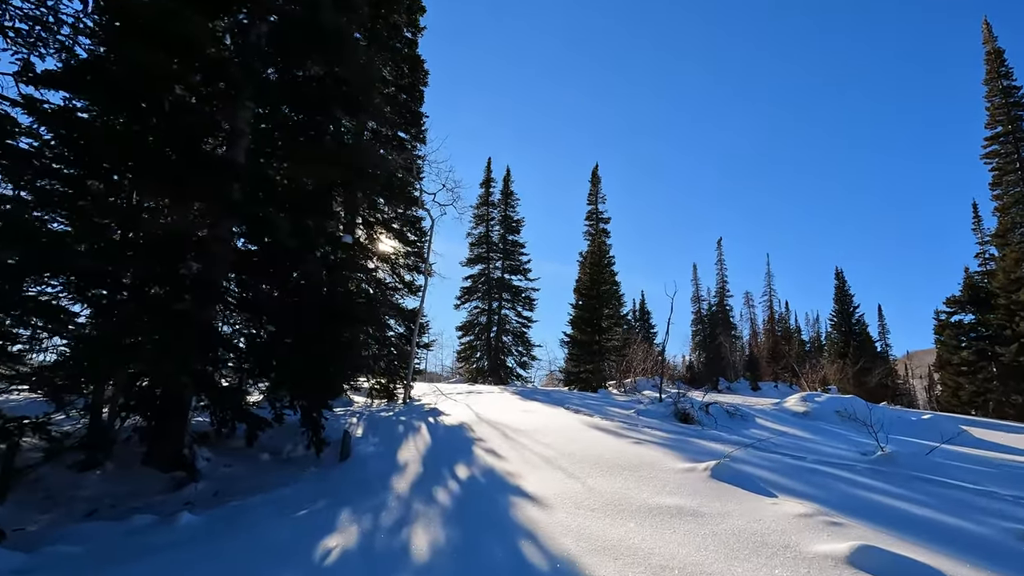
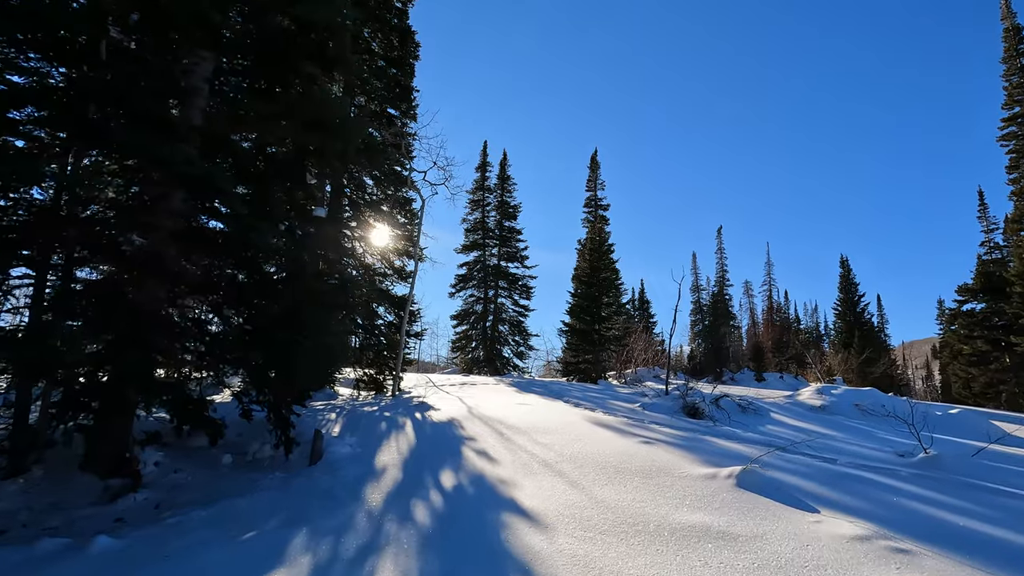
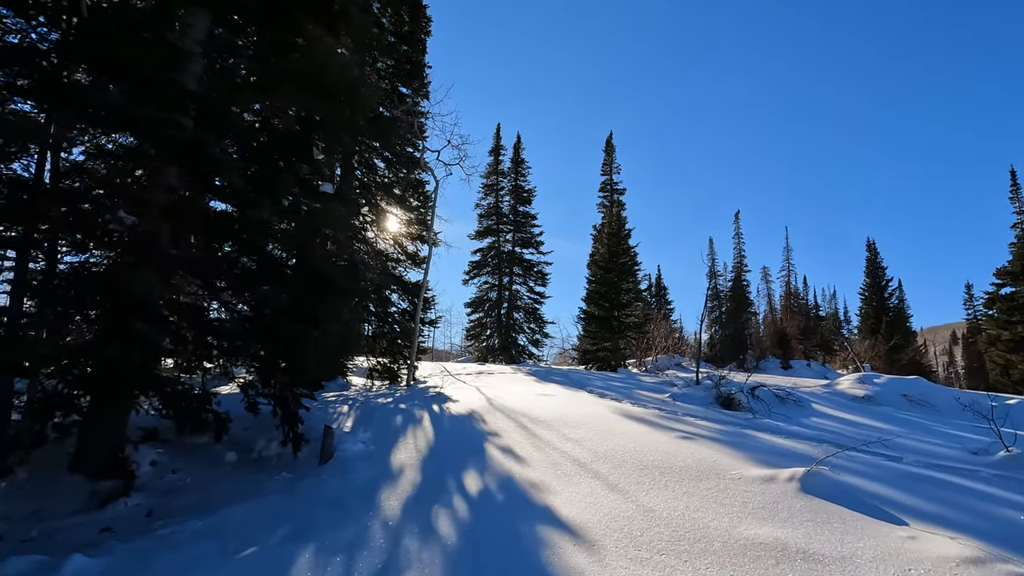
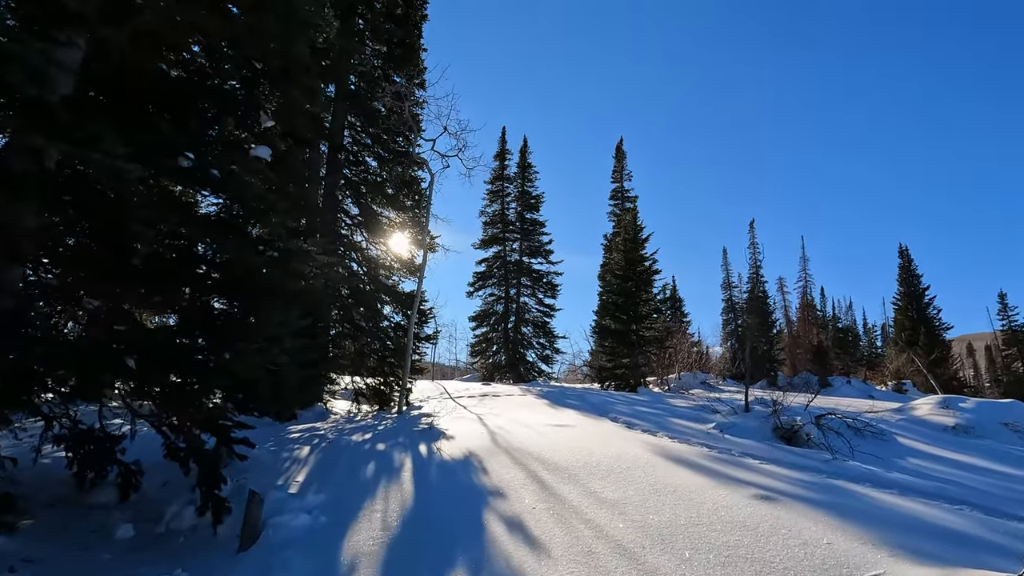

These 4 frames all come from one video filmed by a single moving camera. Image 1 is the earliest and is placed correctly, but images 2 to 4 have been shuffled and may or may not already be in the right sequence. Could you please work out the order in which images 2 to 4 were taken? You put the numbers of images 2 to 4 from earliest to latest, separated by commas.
2, 3, 4
